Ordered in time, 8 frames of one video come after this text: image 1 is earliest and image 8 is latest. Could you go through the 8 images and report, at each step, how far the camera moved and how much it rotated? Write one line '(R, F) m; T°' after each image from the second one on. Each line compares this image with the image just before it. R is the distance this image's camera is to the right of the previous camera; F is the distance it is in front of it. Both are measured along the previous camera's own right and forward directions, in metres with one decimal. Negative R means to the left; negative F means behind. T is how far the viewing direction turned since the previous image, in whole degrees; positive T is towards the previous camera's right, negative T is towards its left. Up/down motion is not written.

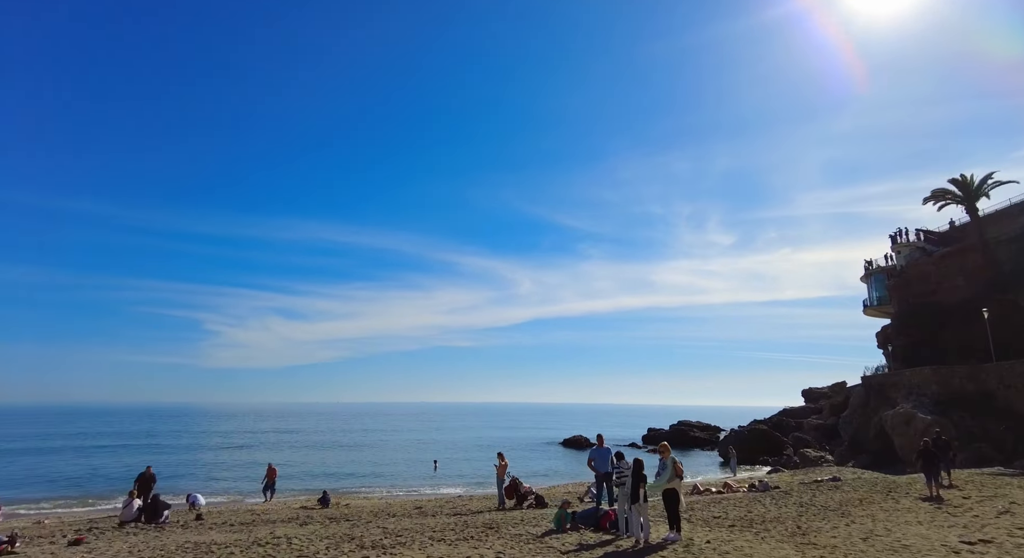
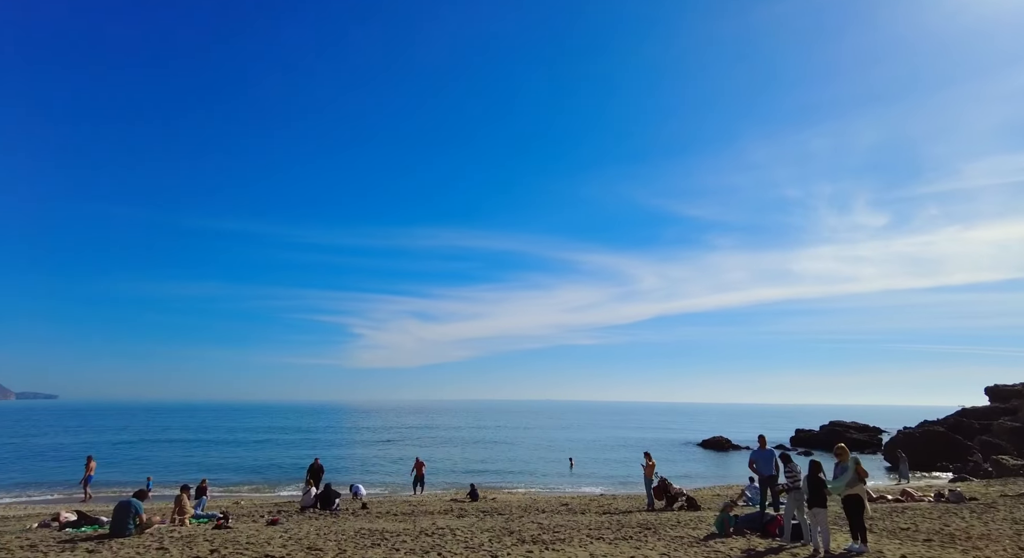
(-0.5, -0.1) m; -12°
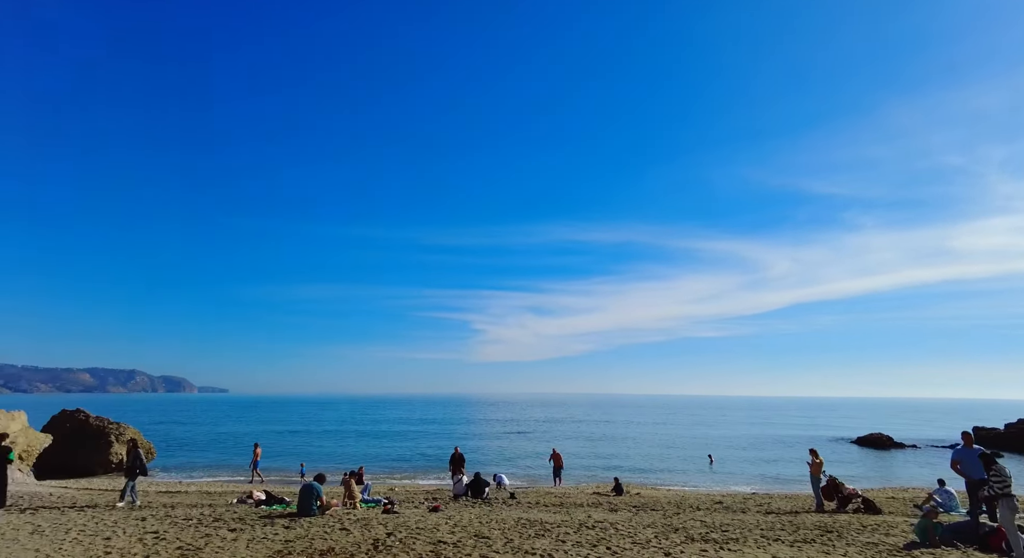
(-0.7, +0.1) m; -12°
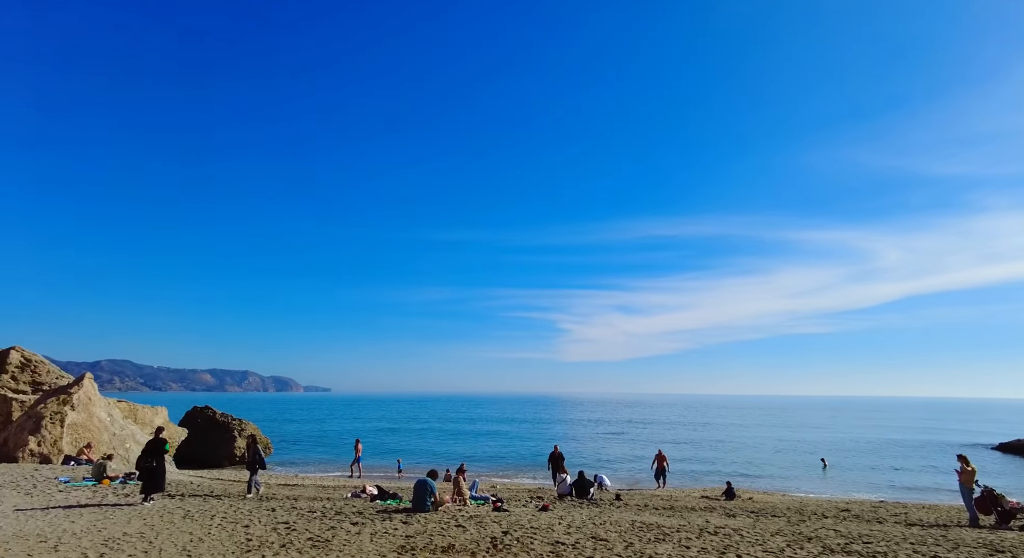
(-0.5, +0.2) m; -8°
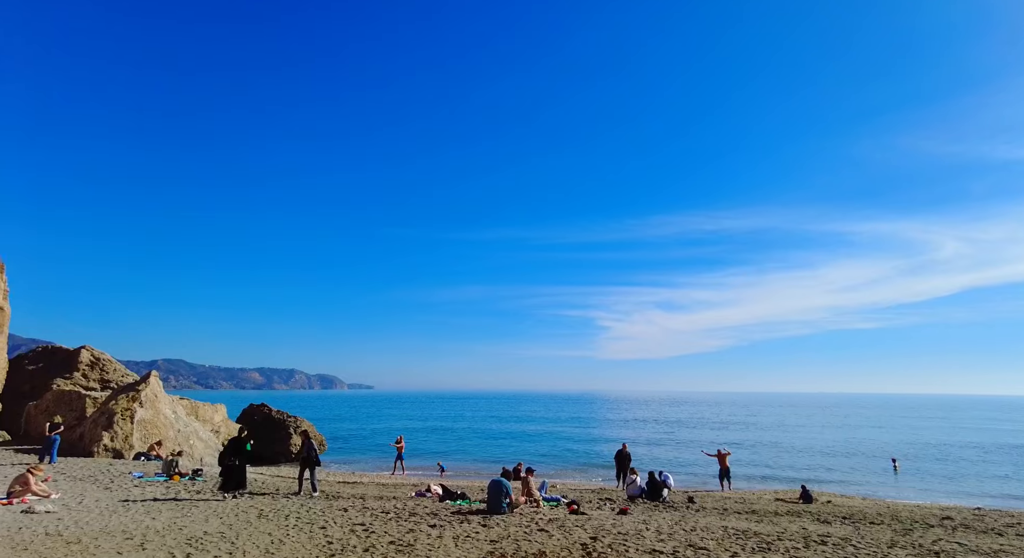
(-0.9, +0.6) m; -4°
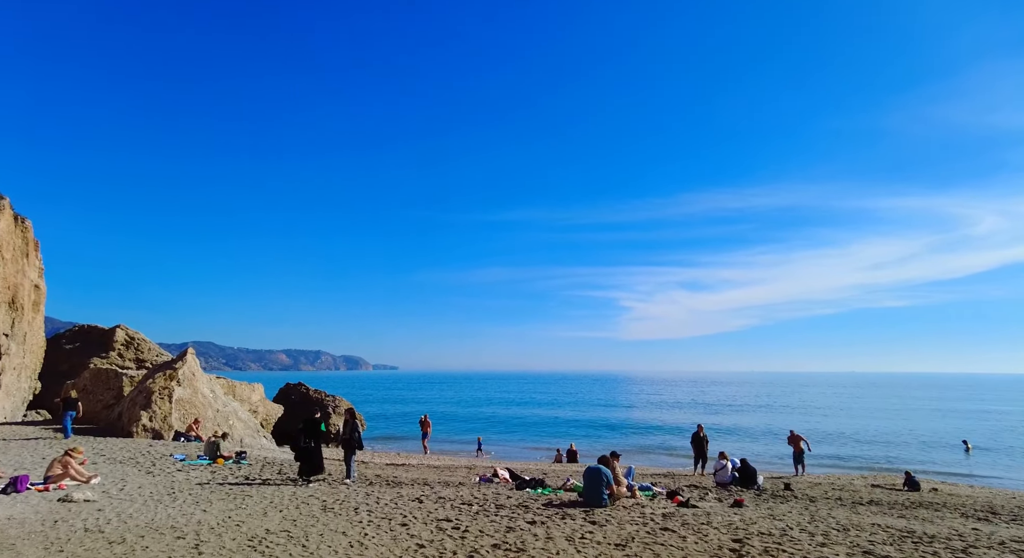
(-1.6, +2.2) m; -2°
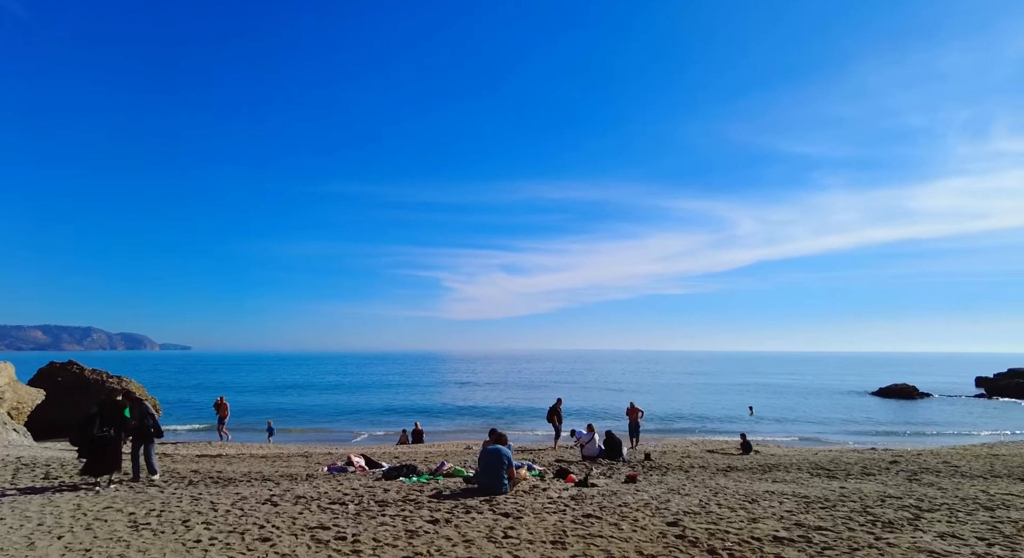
(-1.2, +2.2) m; +17°
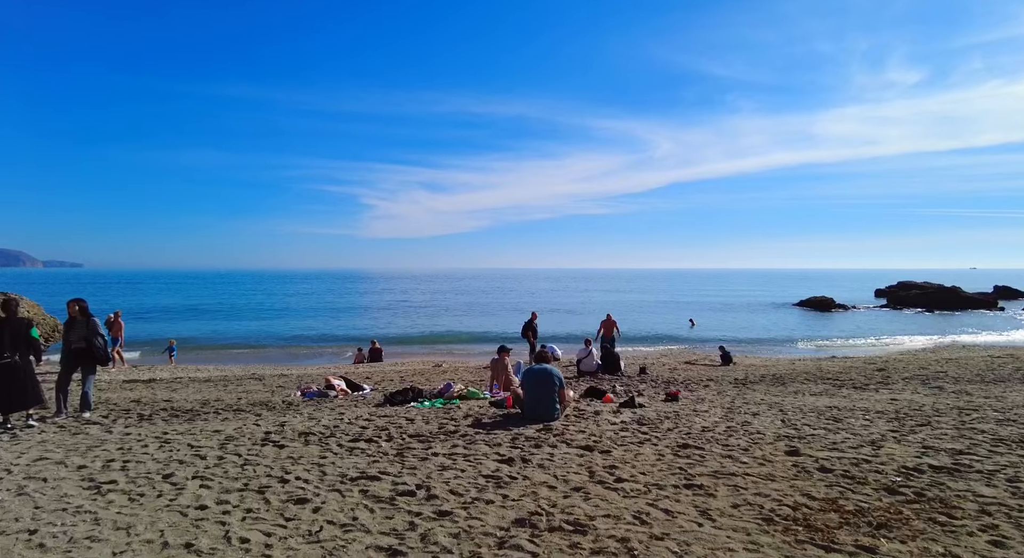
(-1.9, +2.2) m; +8°
